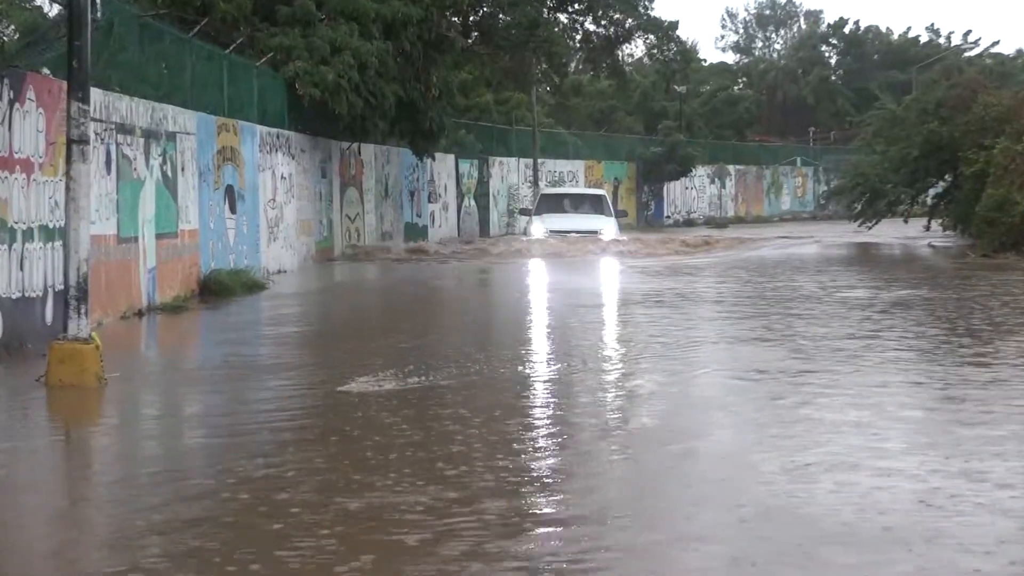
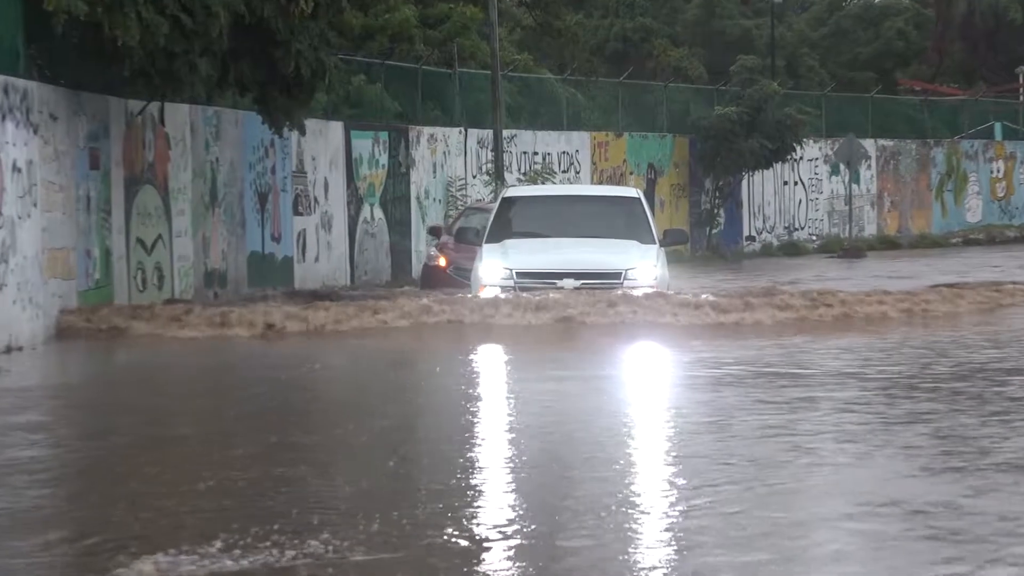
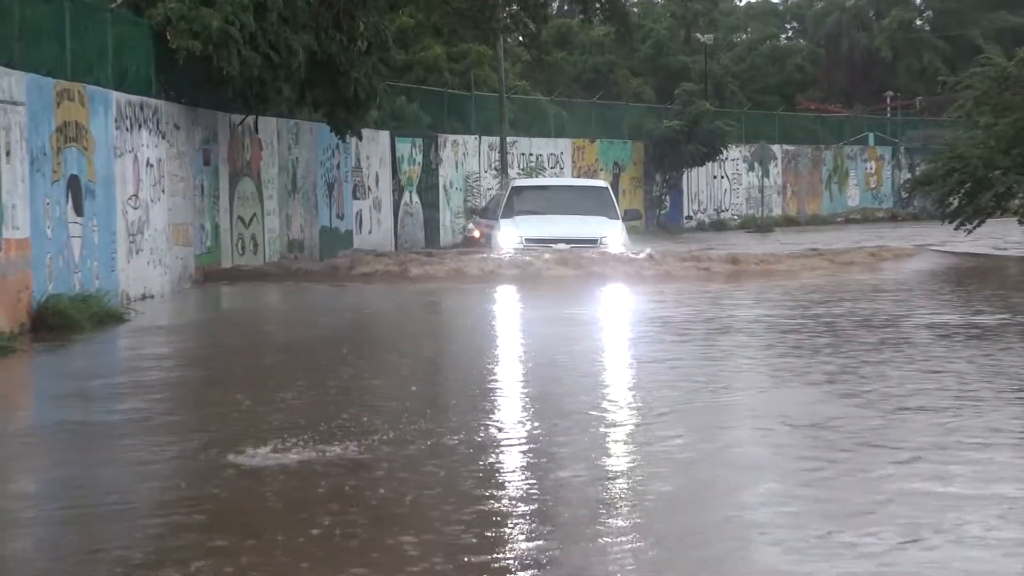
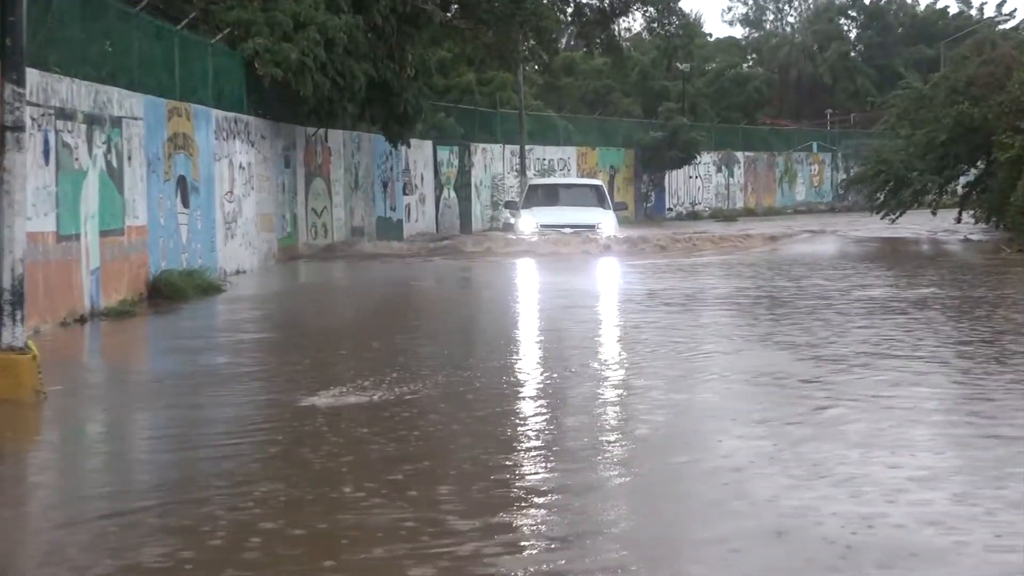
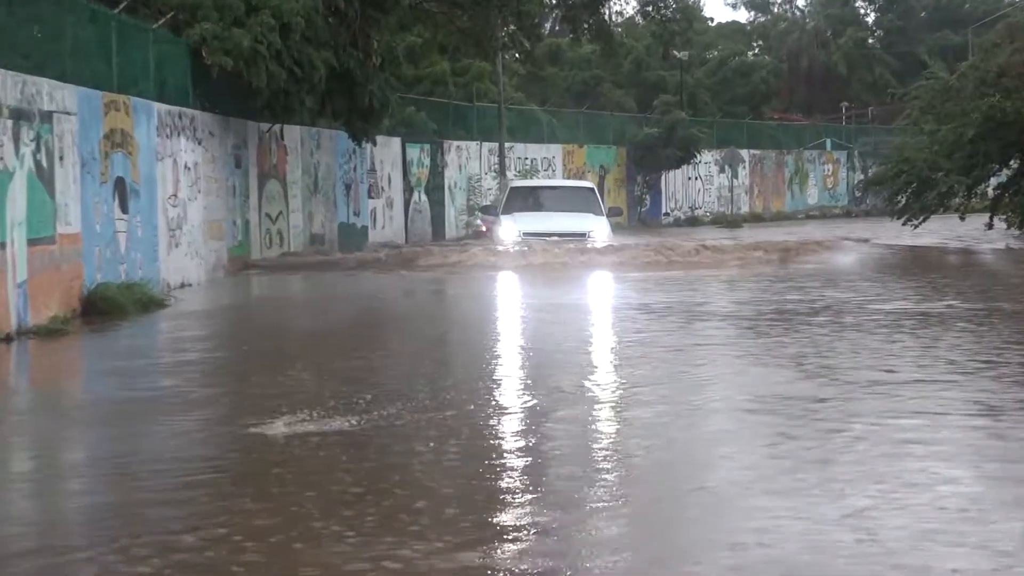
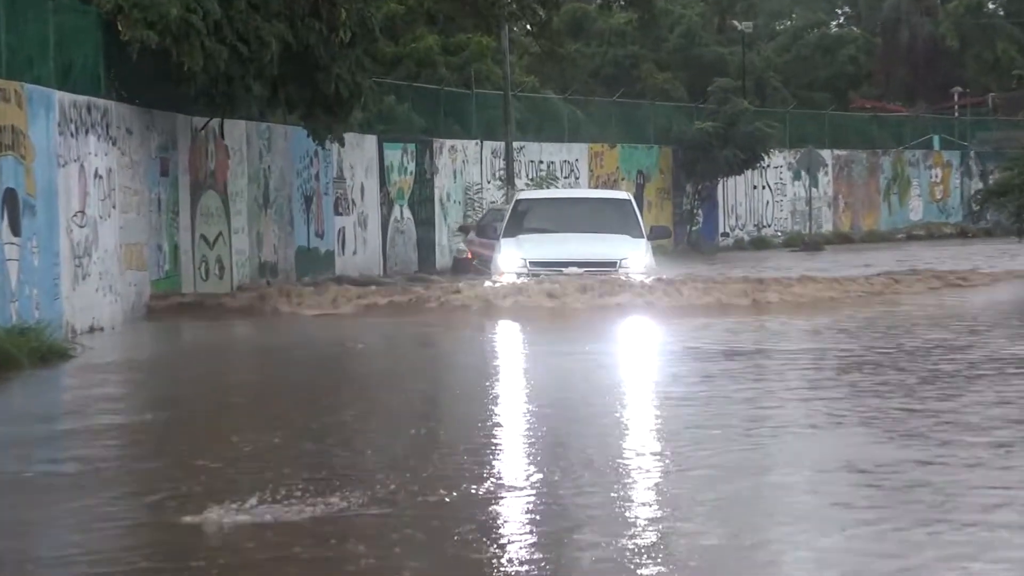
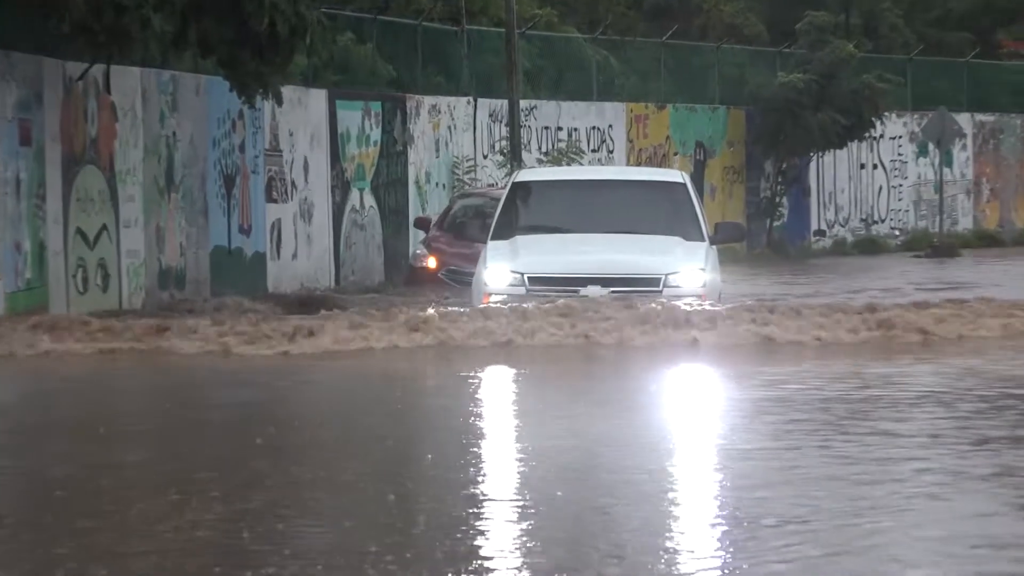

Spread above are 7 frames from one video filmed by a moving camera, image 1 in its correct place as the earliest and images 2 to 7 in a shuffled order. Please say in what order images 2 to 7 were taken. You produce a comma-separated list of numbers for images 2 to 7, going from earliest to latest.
4, 5, 3, 6, 2, 7
